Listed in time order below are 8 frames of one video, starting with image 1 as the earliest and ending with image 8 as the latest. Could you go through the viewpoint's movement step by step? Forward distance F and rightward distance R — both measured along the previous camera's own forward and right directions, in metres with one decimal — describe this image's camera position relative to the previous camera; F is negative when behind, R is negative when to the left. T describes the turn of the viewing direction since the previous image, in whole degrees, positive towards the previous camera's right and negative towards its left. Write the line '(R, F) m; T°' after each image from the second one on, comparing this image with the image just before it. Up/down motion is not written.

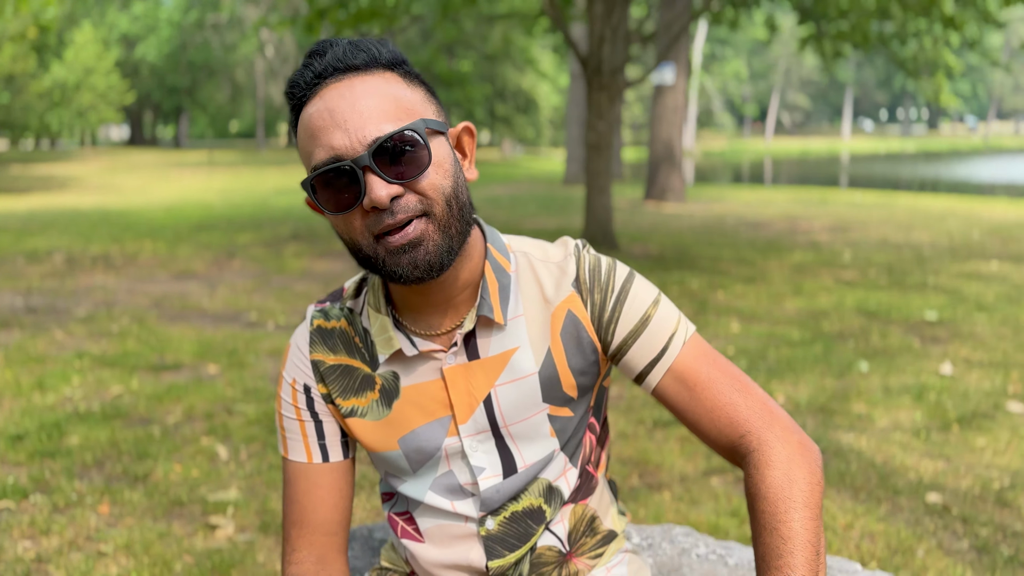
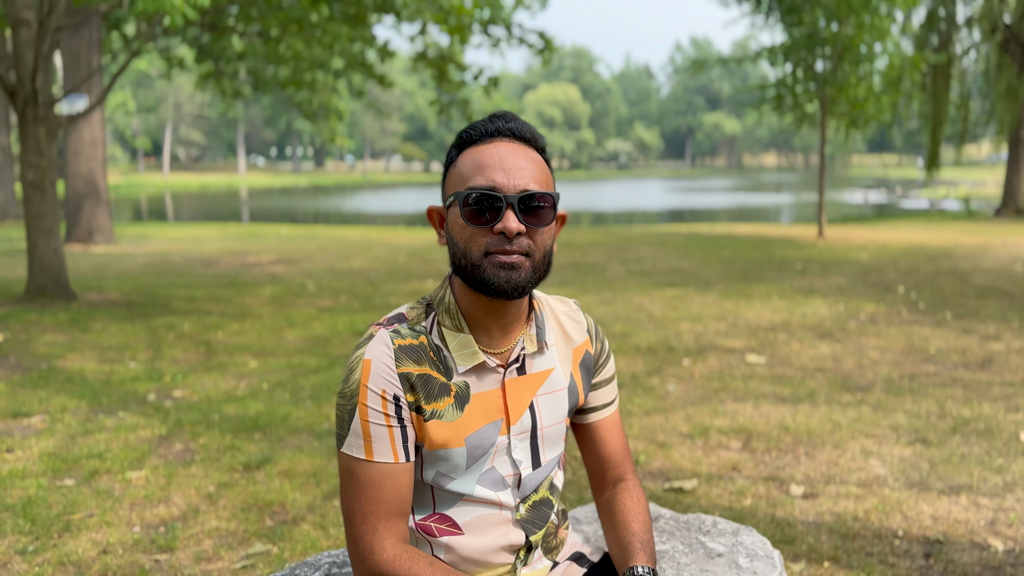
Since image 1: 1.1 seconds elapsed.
(-1.0, +0.1) m; +39°
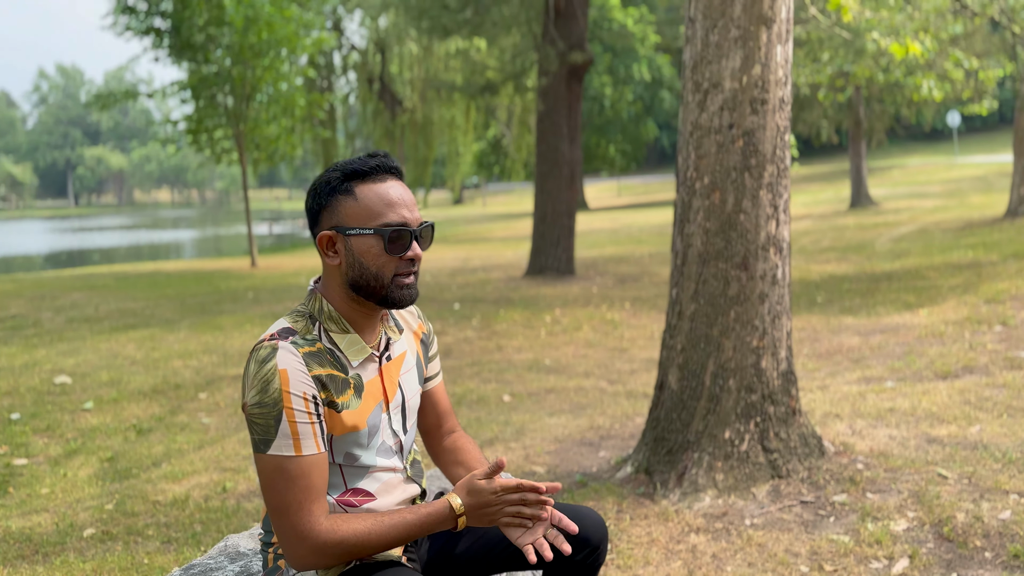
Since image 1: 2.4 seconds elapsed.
(-1.0, -0.1) m; +39°
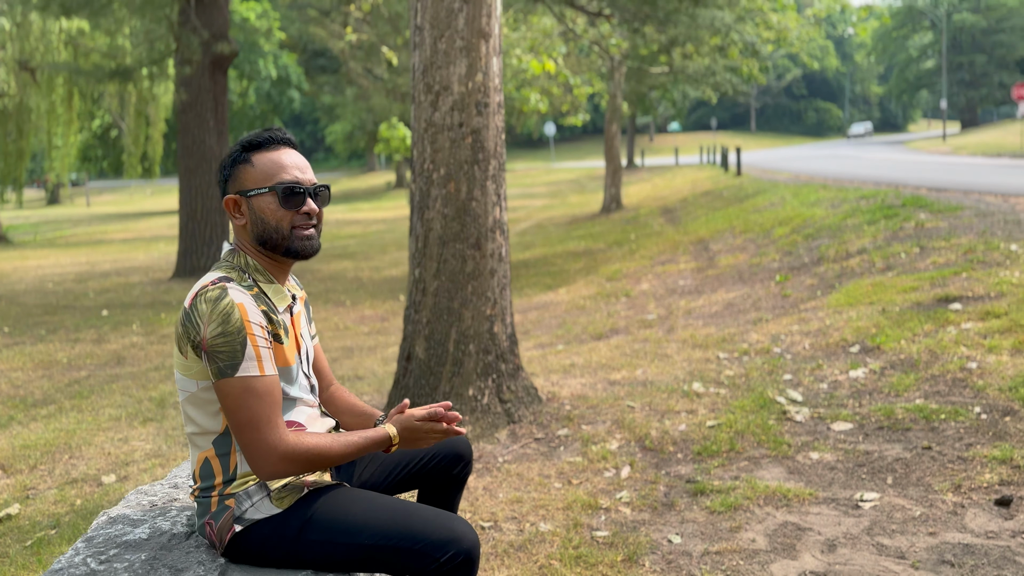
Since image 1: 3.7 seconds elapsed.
(-0.7, -0.3) m; +25°
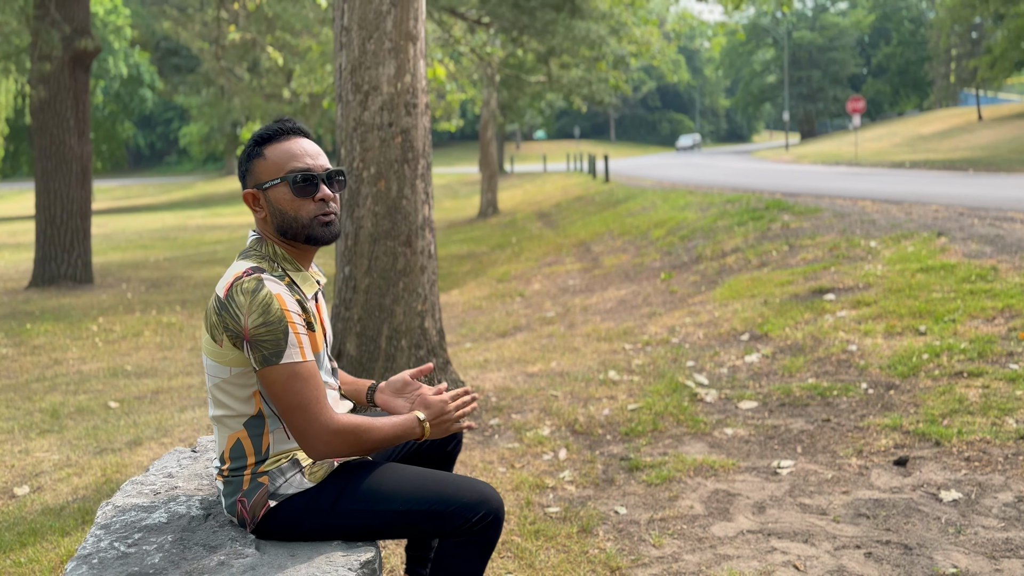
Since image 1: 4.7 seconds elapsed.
(-0.4, -0.2) m; +9°
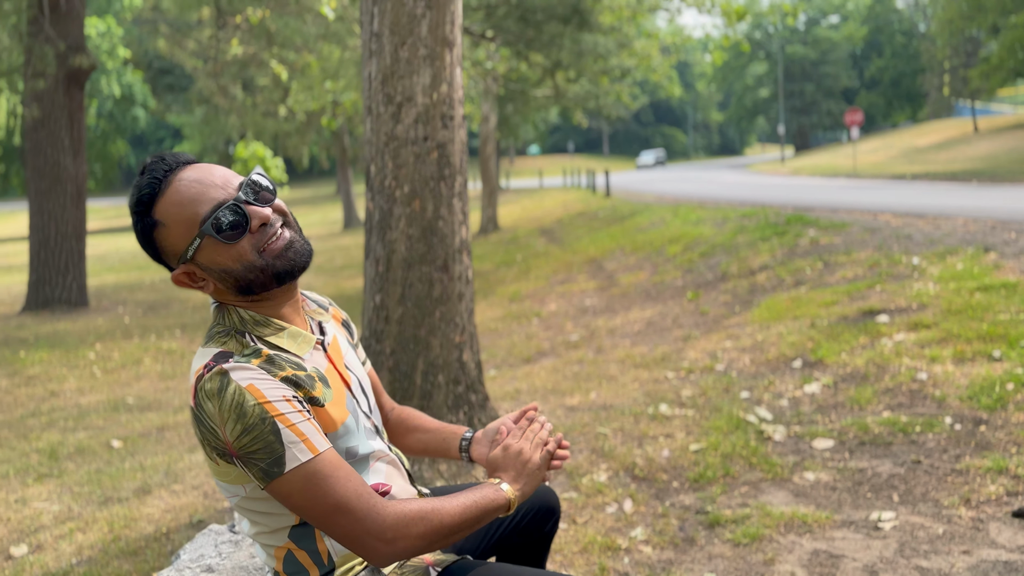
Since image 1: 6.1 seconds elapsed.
(-0.3, +0.5) m; 0°
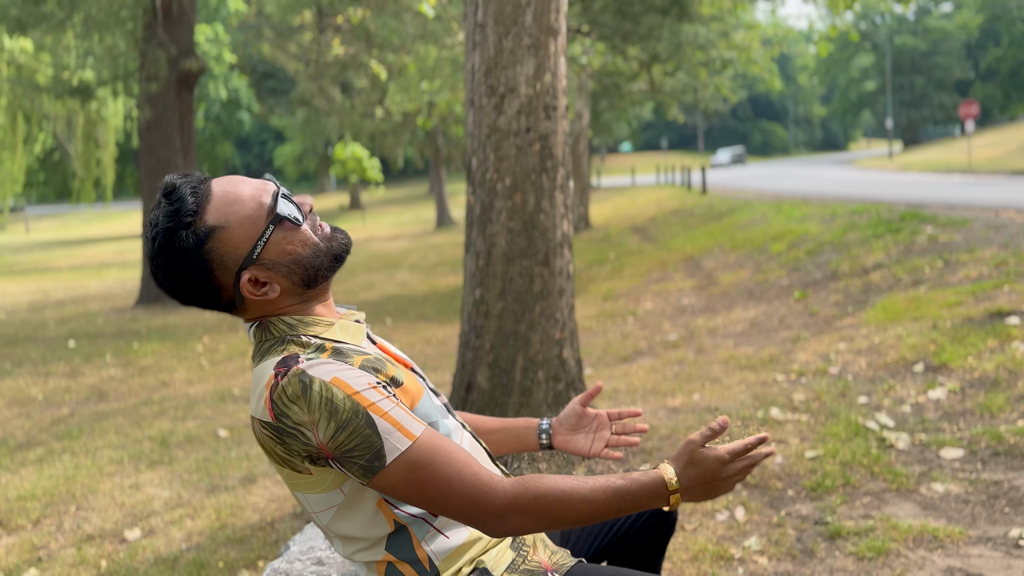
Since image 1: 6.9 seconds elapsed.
(-0.1, +0.1) m; -6°
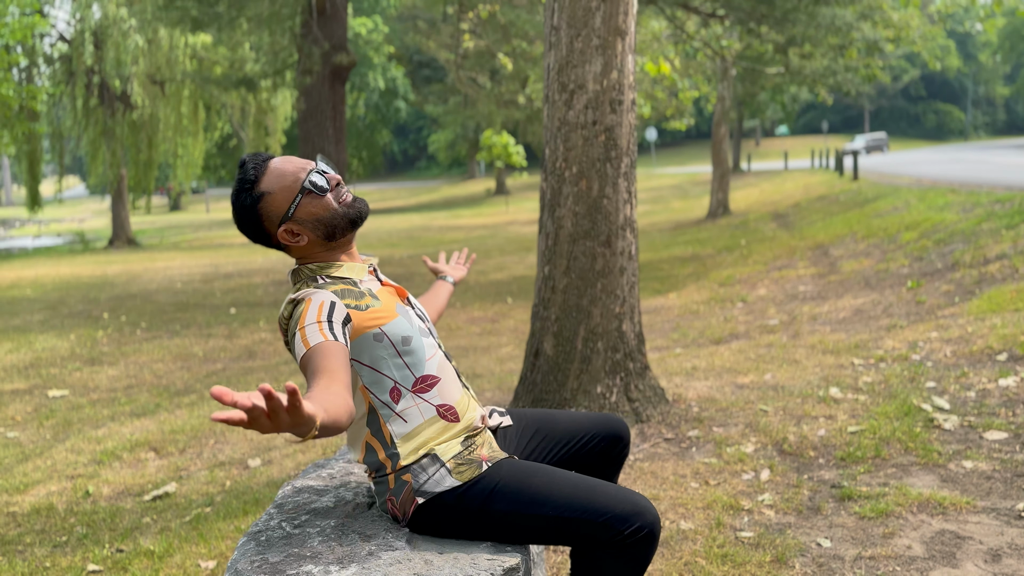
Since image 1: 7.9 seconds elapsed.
(+0.5, -0.5) m; -10°
